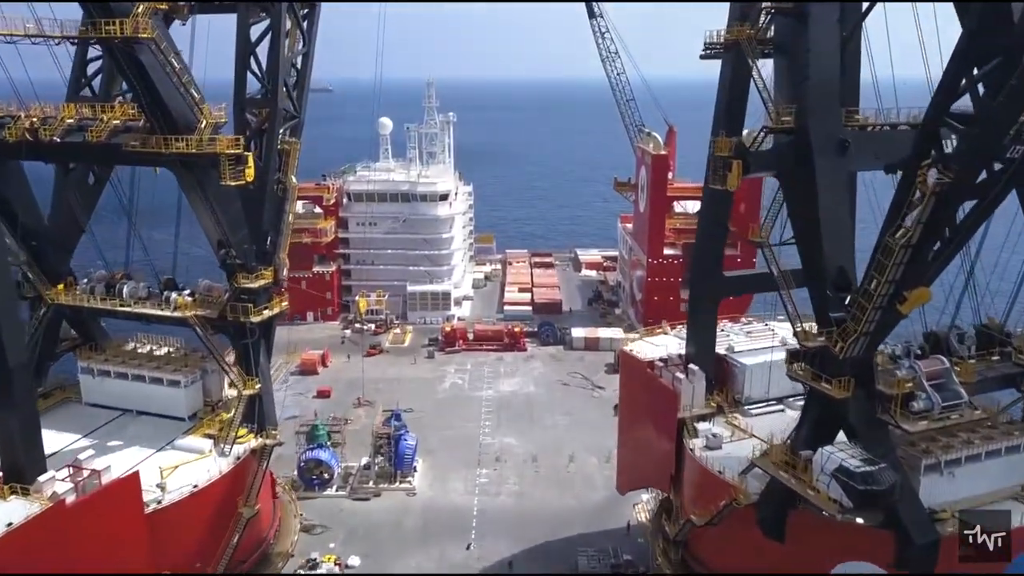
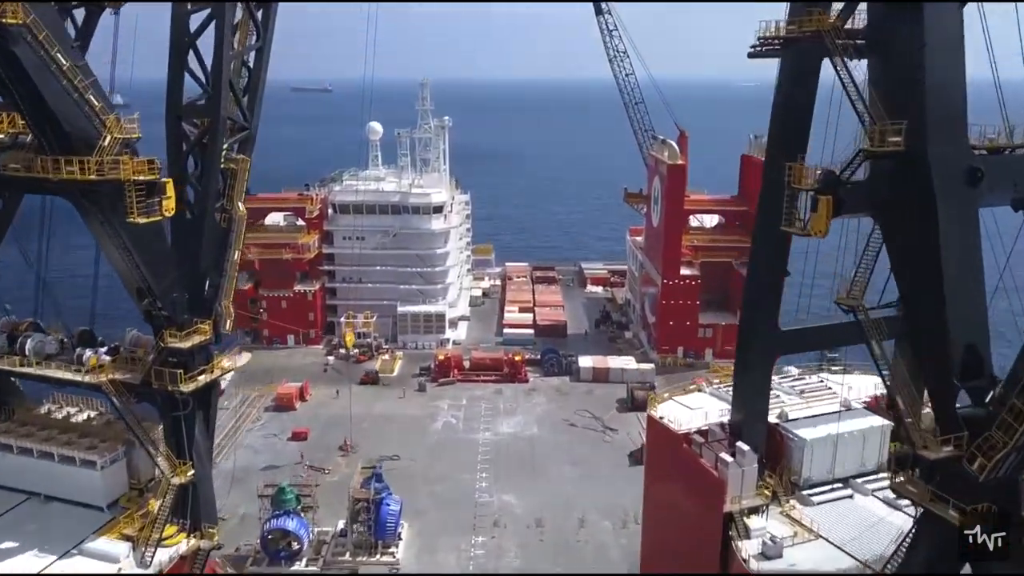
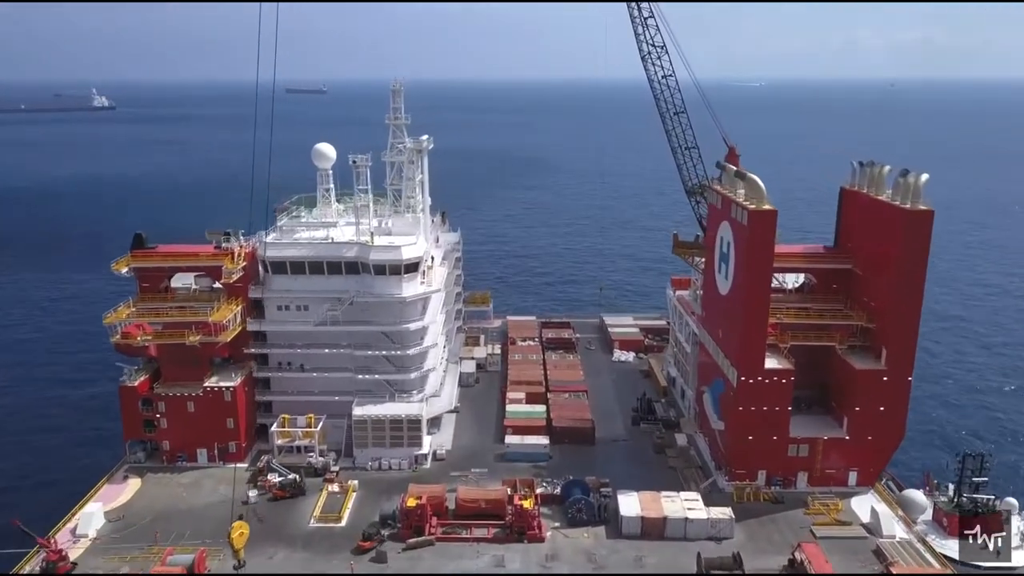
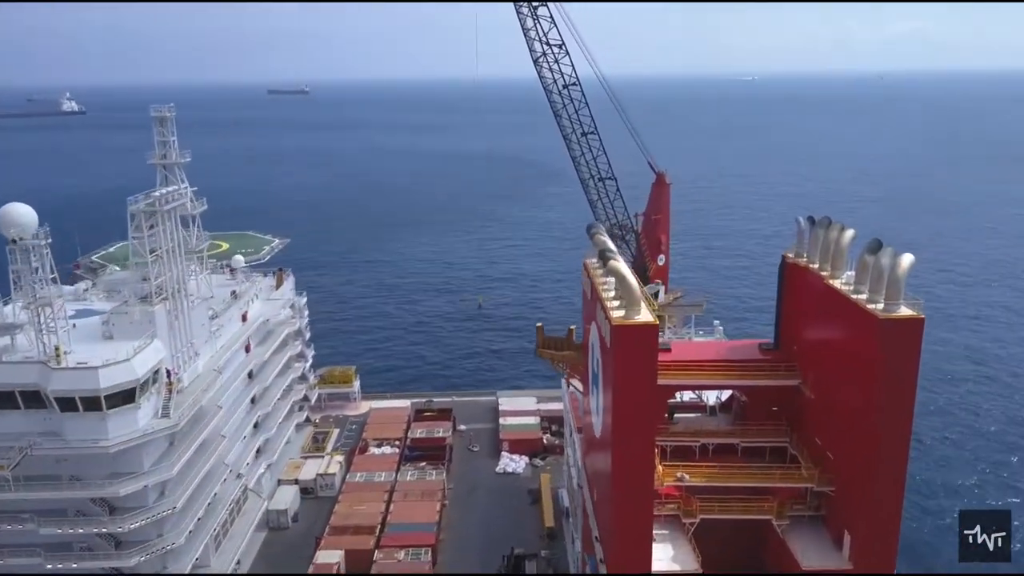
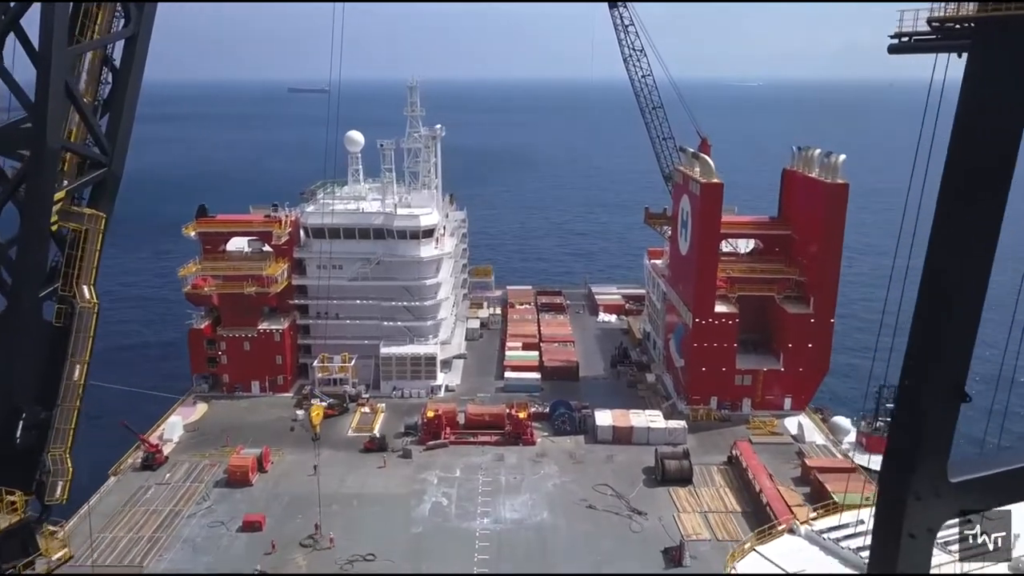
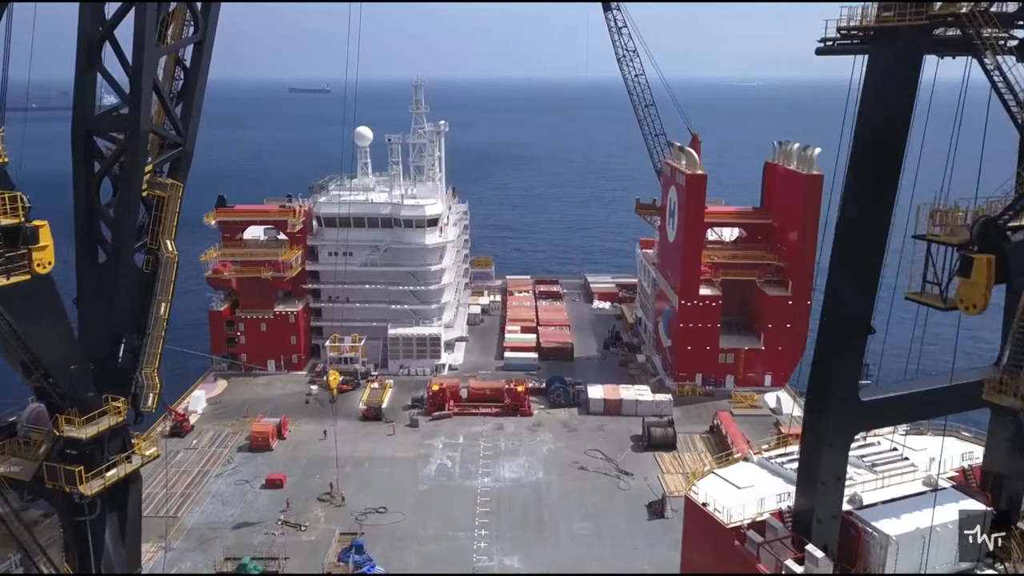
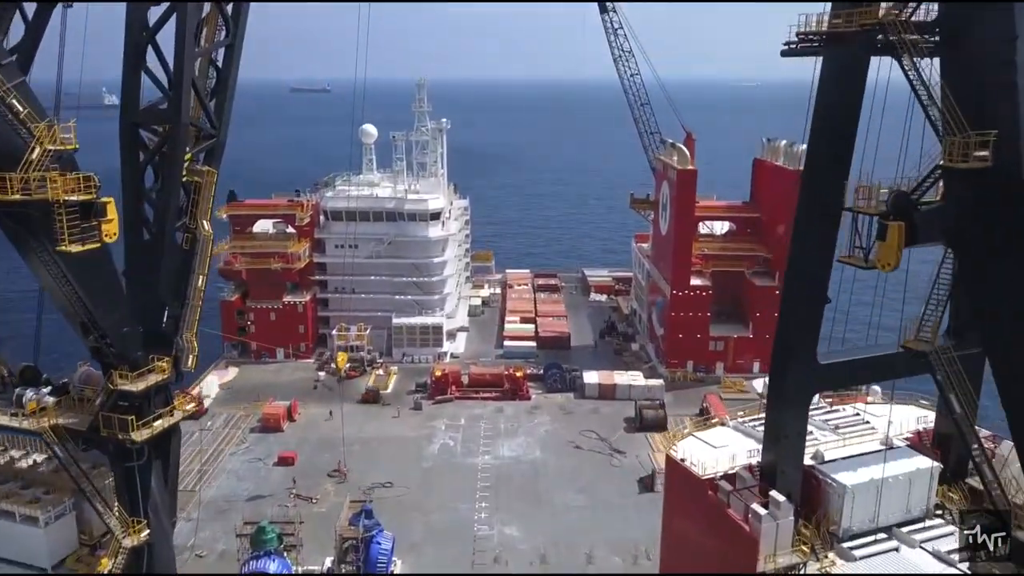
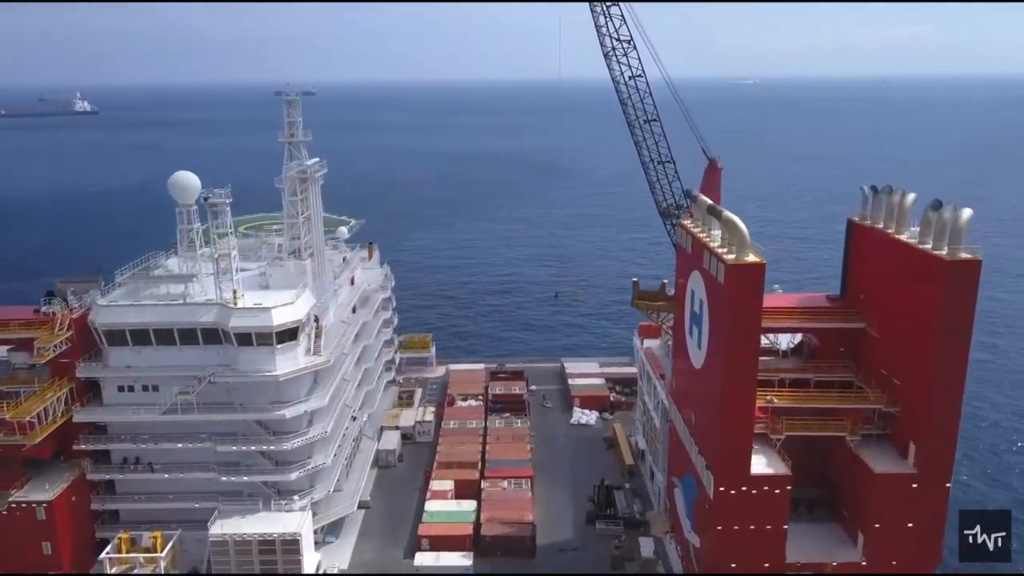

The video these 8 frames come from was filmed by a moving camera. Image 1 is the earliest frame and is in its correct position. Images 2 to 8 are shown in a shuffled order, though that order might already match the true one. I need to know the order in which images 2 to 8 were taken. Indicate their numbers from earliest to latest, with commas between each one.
2, 7, 6, 5, 3, 8, 4
